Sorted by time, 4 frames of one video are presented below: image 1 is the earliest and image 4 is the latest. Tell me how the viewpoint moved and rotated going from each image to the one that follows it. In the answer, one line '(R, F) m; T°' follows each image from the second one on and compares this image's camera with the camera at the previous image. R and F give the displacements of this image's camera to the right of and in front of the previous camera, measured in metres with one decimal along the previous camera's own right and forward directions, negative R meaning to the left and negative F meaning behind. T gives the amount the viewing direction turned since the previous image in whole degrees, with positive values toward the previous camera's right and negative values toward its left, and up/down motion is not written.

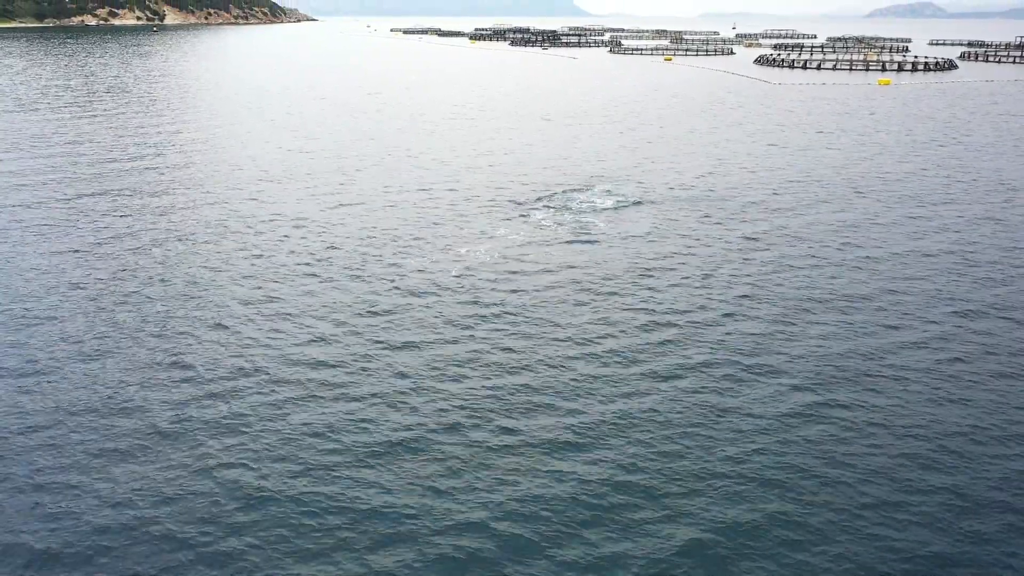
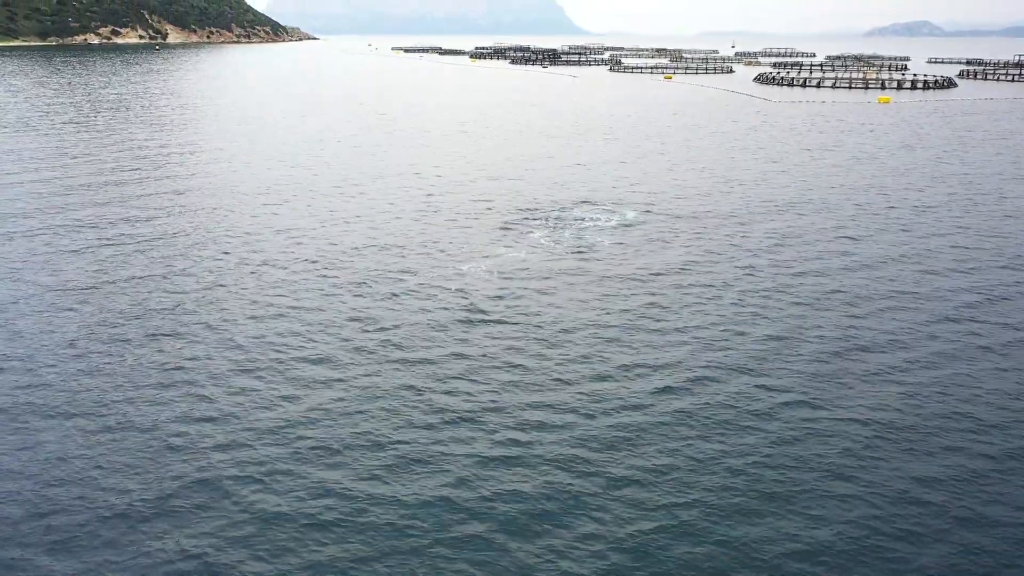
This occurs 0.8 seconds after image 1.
(-0.1, +0.2) m; 0°
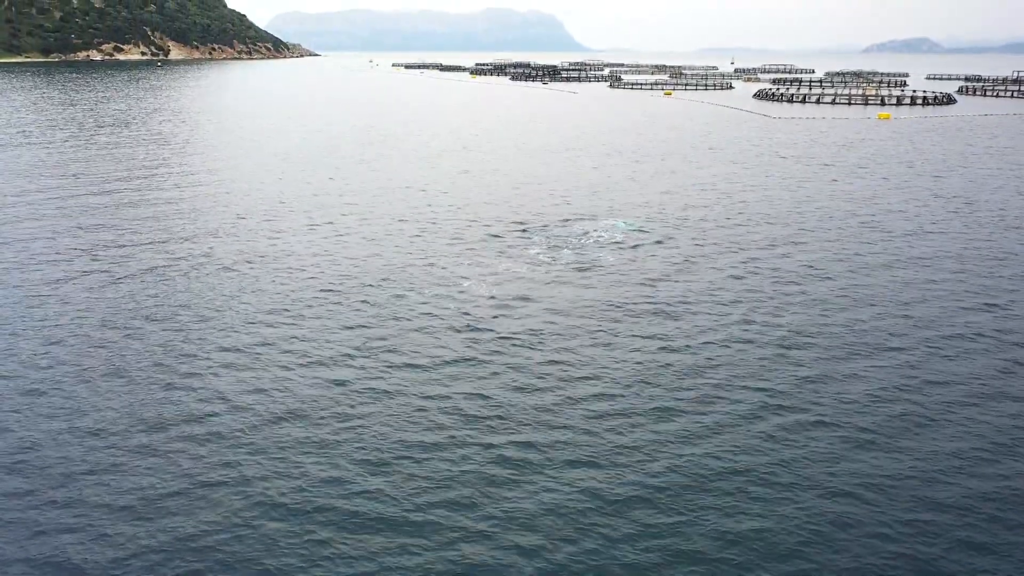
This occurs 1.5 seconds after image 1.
(0.0, +0.3) m; 0°
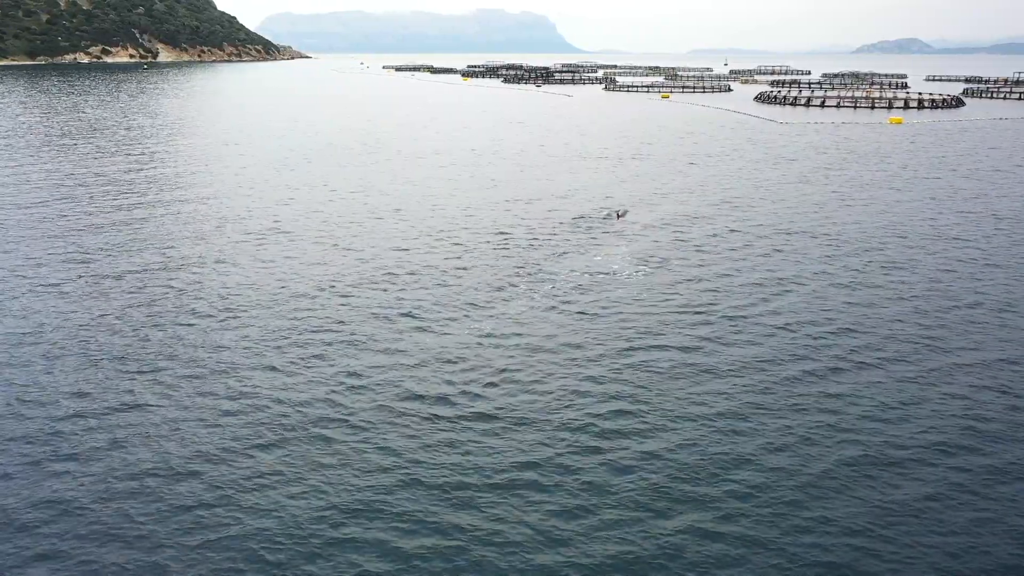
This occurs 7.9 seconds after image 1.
(-0.7, +2.0) m; +1°
